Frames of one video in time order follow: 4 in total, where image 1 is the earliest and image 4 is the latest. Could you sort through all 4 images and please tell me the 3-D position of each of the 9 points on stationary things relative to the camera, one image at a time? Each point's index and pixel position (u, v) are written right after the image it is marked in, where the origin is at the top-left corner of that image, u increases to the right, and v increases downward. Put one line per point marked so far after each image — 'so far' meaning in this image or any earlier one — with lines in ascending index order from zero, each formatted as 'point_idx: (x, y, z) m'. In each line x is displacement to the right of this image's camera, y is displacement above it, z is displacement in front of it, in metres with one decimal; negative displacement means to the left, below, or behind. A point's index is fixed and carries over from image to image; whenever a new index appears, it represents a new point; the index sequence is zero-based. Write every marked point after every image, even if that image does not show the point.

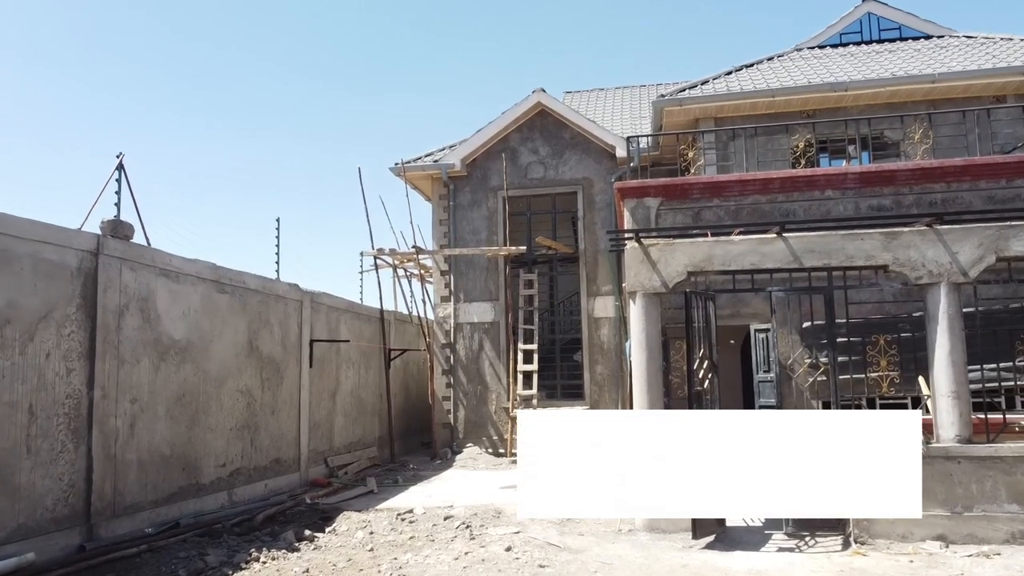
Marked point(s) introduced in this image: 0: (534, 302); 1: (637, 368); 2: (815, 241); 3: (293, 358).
0: (+0.4, -0.3, +14.1) m
1: (+1.1, -0.7, +7.2) m
2: (+2.6, +0.4, +6.9) m
3: (-2.8, -0.9, +10.4) m
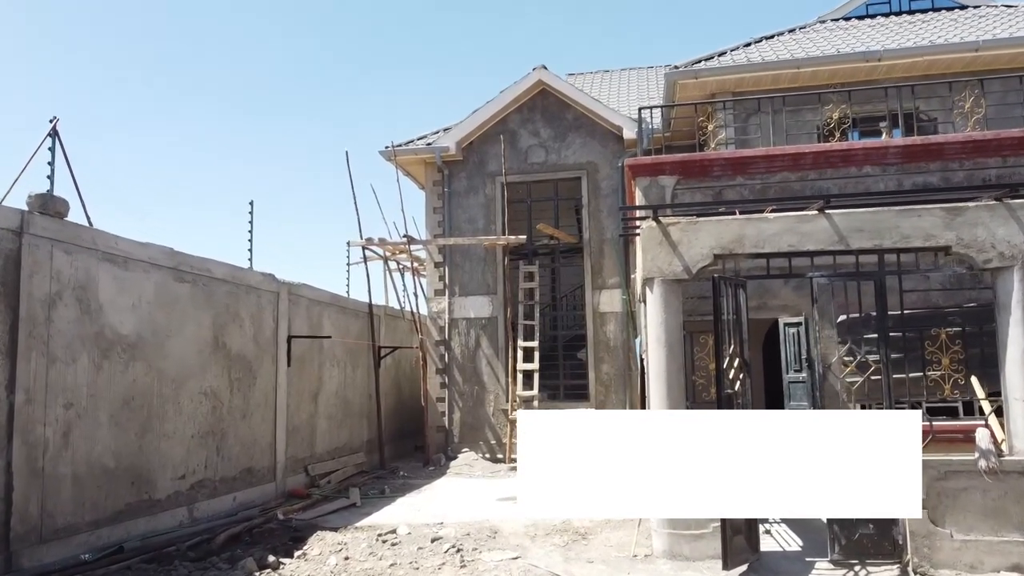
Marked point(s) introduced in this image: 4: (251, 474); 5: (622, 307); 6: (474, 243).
0: (+0.4, -0.1, +13.0) m
1: (+1.1, -0.6, +6.1) m
2: (+2.6, +0.5, +5.9) m
3: (-2.9, -0.8, +9.4) m
4: (-2.9, -2.0, +8.8) m
5: (+1.8, -0.3, +12.7) m
6: (-0.6, +0.7, +12.6) m
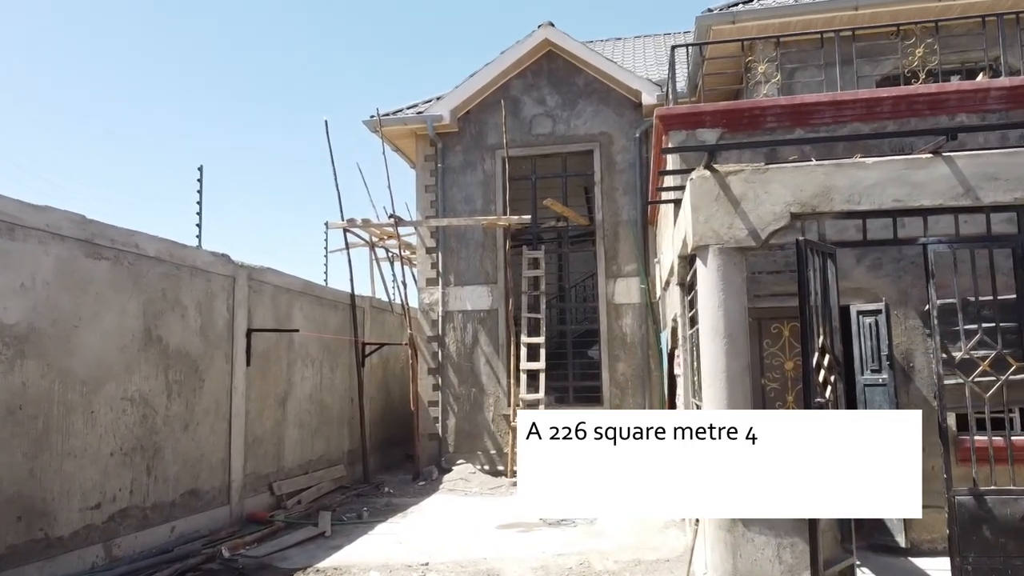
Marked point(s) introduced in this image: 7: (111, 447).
0: (+0.4, 0.0, +11.4) m
1: (+1.1, -0.5, +4.5) m
2: (+2.6, +0.7, +4.3) m
3: (-2.8, -0.6, +7.8) m
4: (-2.8, -1.9, +7.2) m
5: (+1.8, -0.1, +11.1) m
6: (-0.6, +0.9, +11.0) m
7: (-3.1, -1.2, +6.1) m
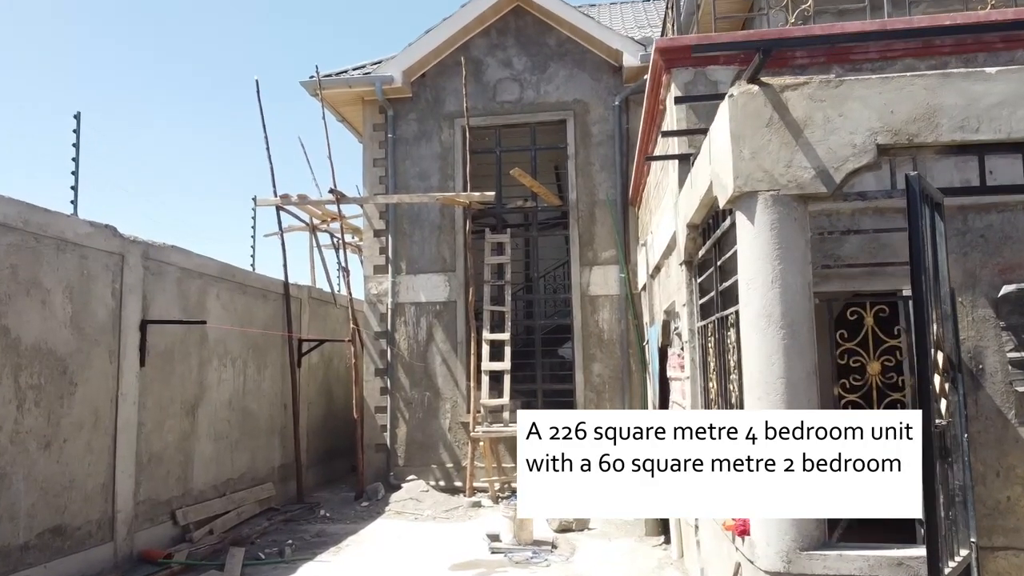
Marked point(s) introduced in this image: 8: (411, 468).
0: (-0.1, +0.2, +10.0) m
1: (+0.9, -0.3, +3.1) m
2: (+2.5, +0.8, +3.0) m
3: (-3.2, -0.5, +6.1) m
4: (-3.1, -1.7, +5.6) m
5: (+1.3, 0.0, +9.7) m
6: (-1.0, +1.0, +9.5) m
7: (-3.3, -1.1, +4.5) m
8: (-1.2, -2.2, +9.7) m
